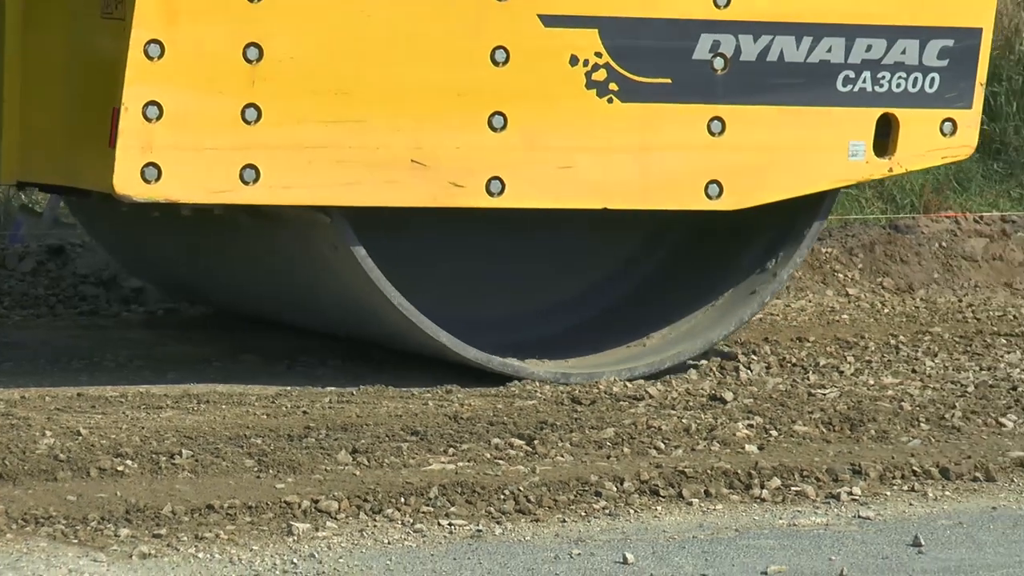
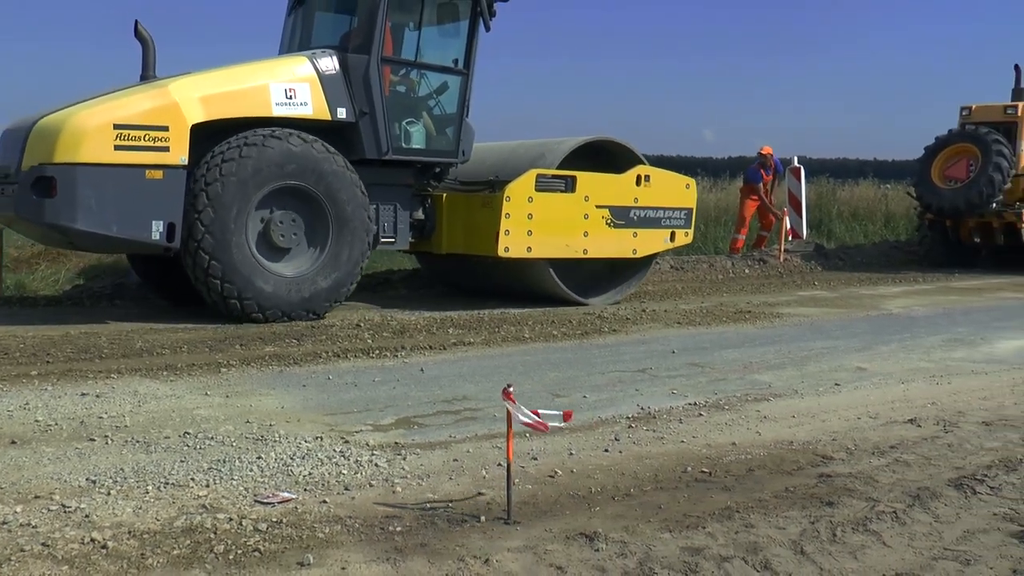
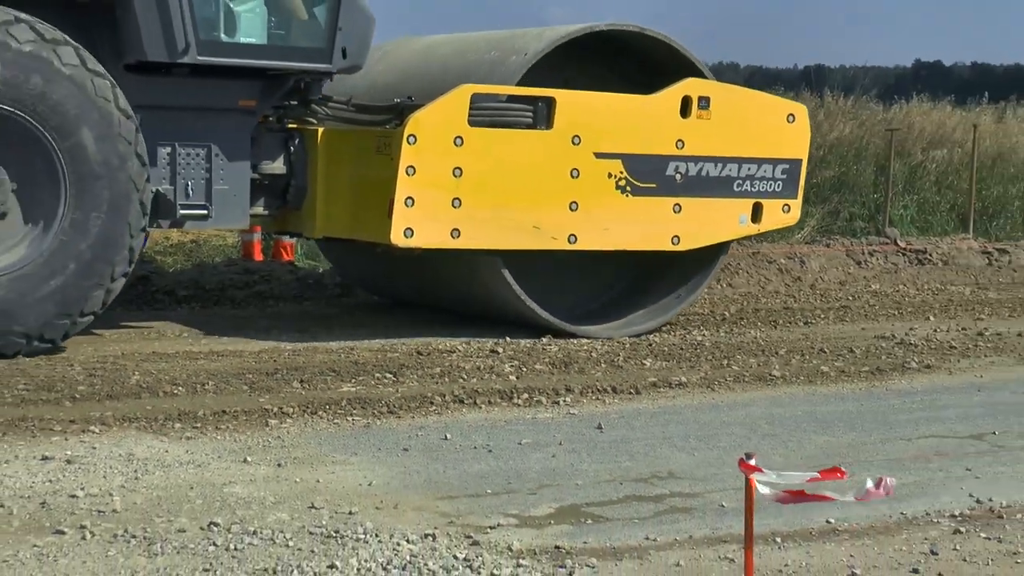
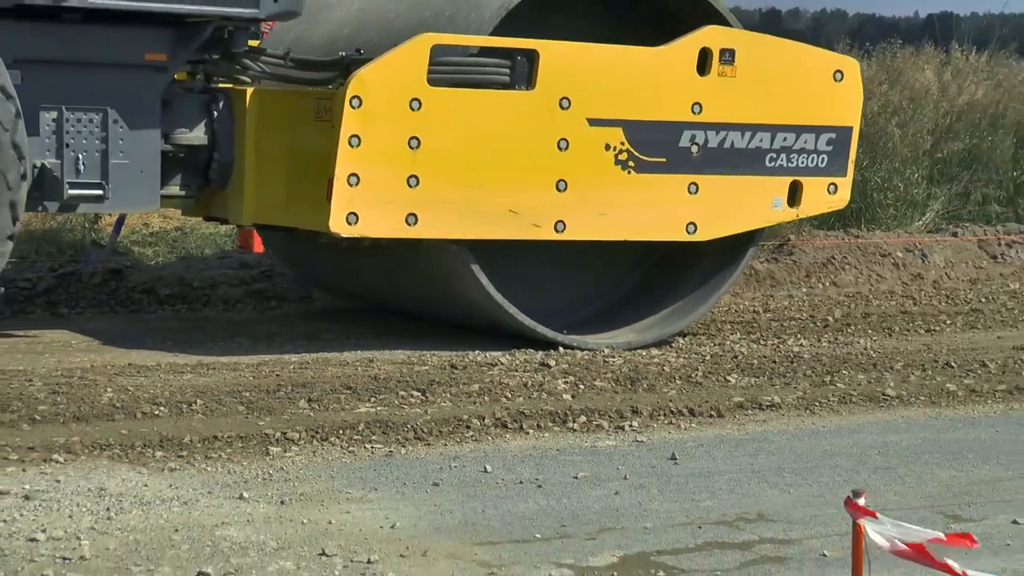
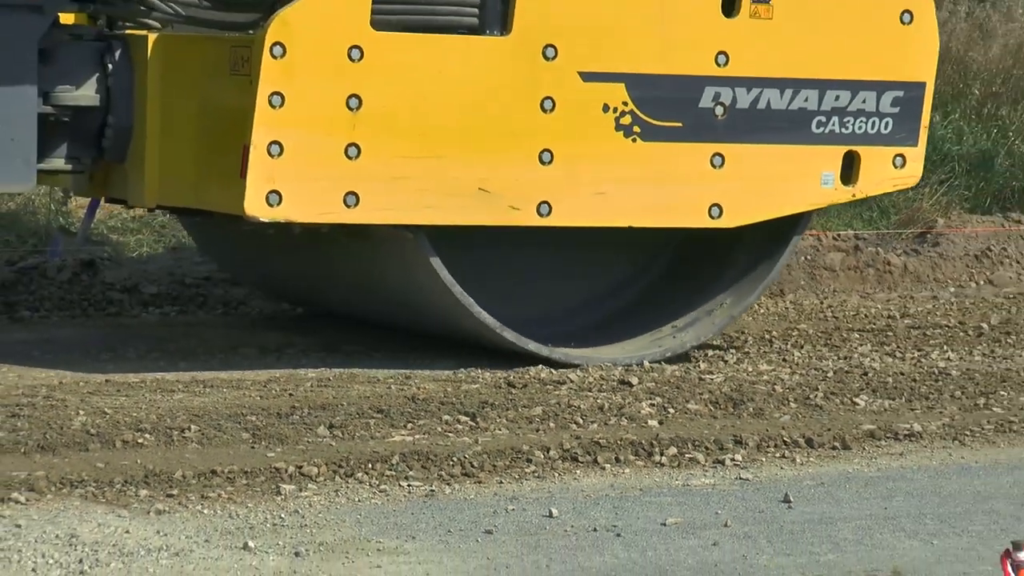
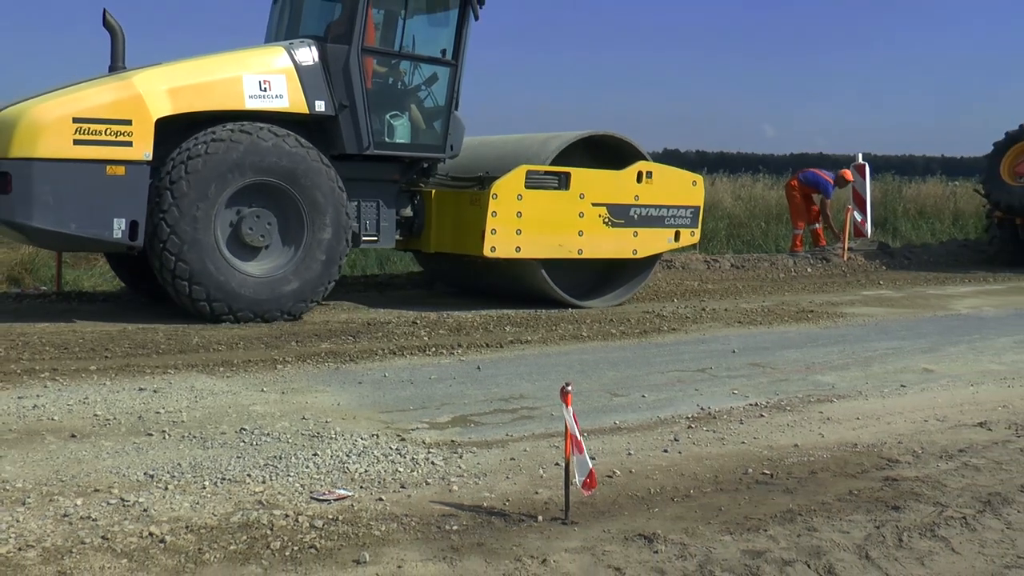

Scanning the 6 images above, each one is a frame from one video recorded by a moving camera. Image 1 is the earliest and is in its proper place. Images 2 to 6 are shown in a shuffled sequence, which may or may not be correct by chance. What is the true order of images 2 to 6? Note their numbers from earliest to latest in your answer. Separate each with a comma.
5, 4, 3, 6, 2
